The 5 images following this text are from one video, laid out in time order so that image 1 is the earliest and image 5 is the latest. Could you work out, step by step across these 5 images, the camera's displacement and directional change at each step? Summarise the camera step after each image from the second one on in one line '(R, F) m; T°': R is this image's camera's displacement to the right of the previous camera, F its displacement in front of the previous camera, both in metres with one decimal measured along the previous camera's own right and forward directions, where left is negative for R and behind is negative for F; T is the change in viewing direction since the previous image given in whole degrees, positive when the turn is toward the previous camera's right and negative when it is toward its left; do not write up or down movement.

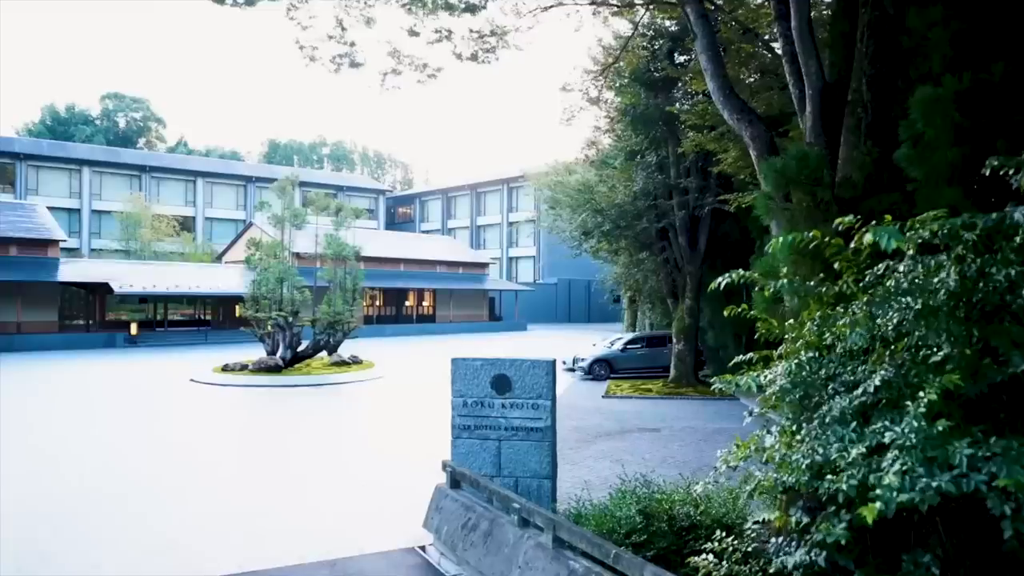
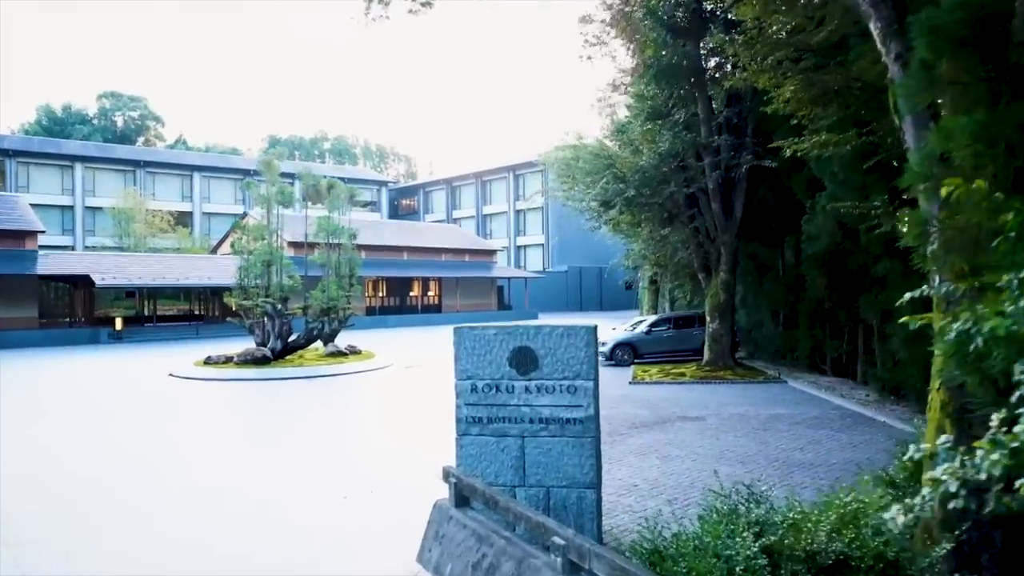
(-0.1, +1.9) m; -1°
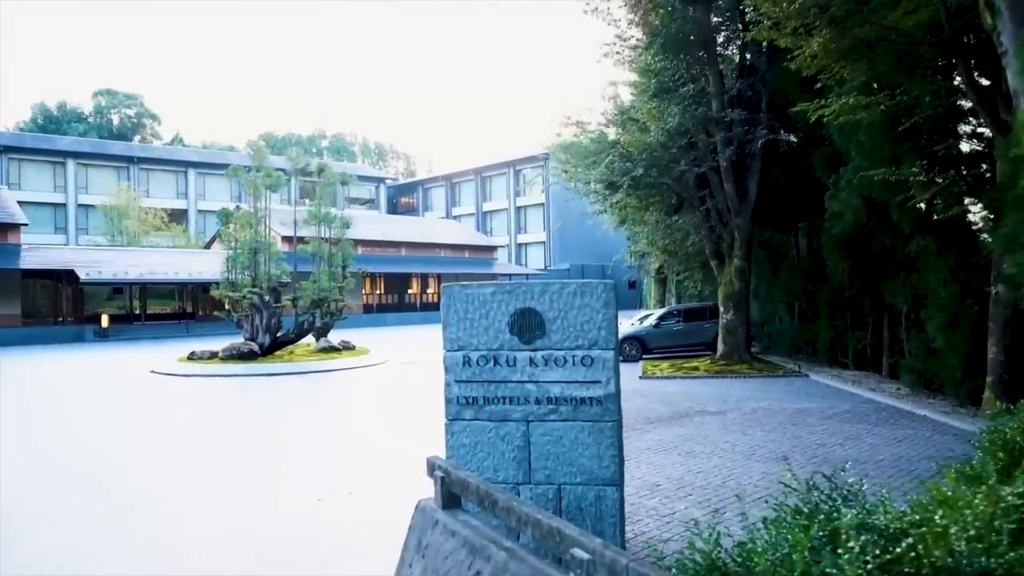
(0.0, +1.0) m; 0°
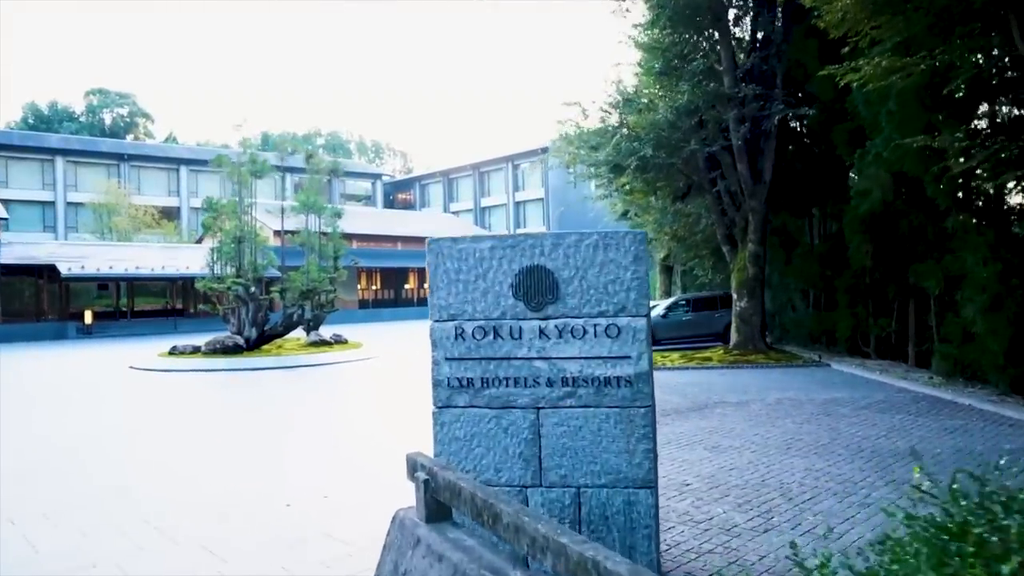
(0.0, +0.9) m; 0°
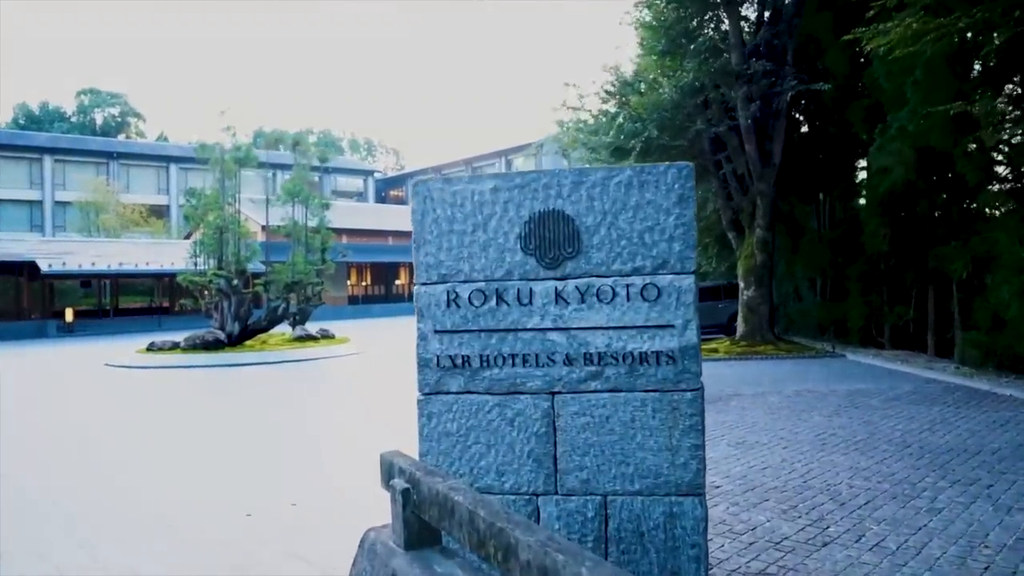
(0.0, +0.7) m; 0°
